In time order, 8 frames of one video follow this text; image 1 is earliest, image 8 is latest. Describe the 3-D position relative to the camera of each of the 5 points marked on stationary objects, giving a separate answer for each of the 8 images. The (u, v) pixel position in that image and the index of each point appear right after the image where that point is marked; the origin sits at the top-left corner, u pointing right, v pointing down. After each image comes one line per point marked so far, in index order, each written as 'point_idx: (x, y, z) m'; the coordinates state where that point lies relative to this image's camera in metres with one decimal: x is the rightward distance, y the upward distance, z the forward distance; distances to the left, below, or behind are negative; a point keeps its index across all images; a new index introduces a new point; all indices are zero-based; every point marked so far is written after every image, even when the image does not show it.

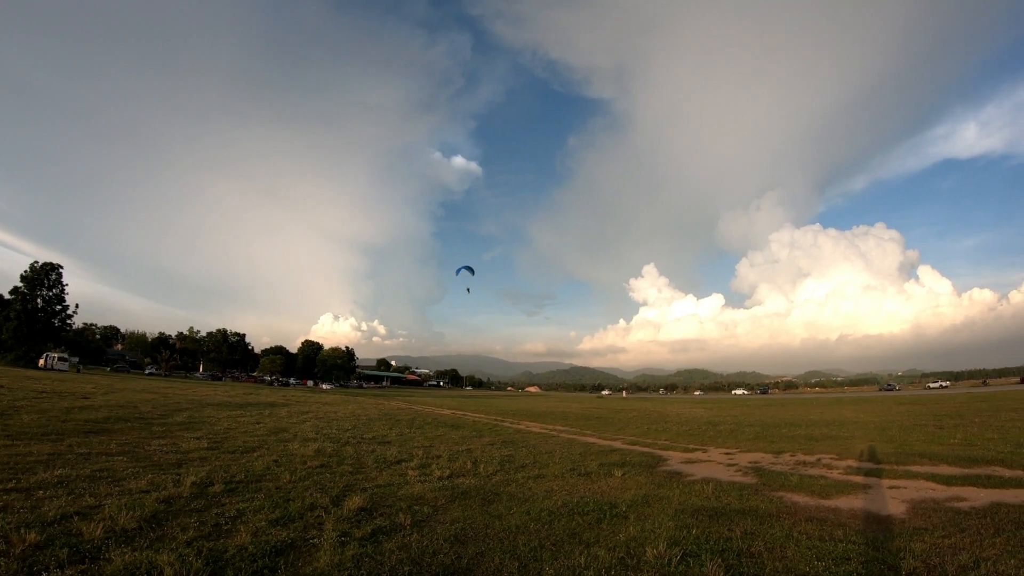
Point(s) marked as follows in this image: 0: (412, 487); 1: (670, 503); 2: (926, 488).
0: (-4.1, -8.0, +19.0) m
1: (+4.3, -6.0, +13.0) m
2: (+11.5, -5.6, +12.9) m
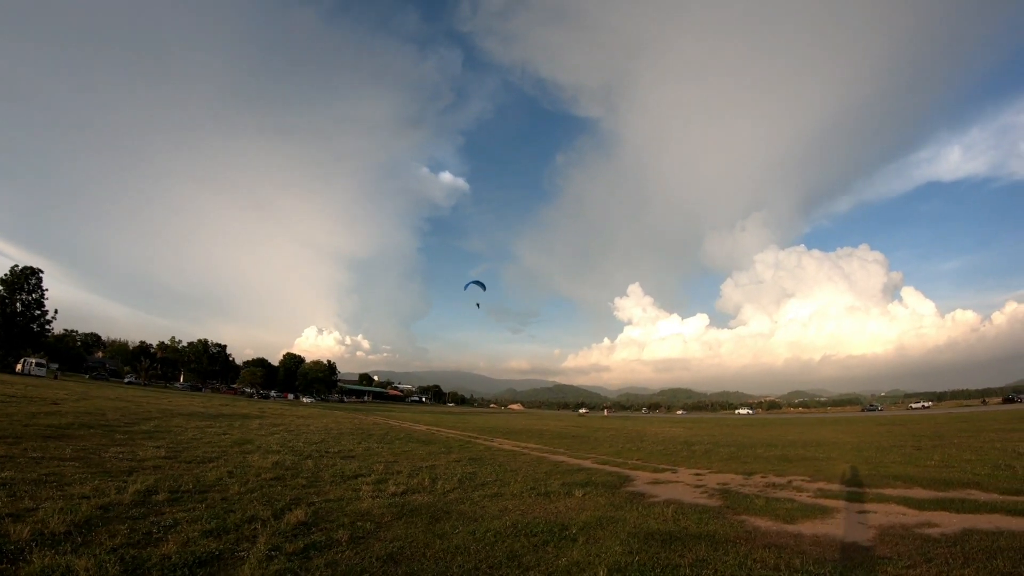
0: (-5.7, -8.1, +17.8) m
1: (+2.9, -6.2, +12.1) m
2: (+10.0, -5.9, +12.1) m
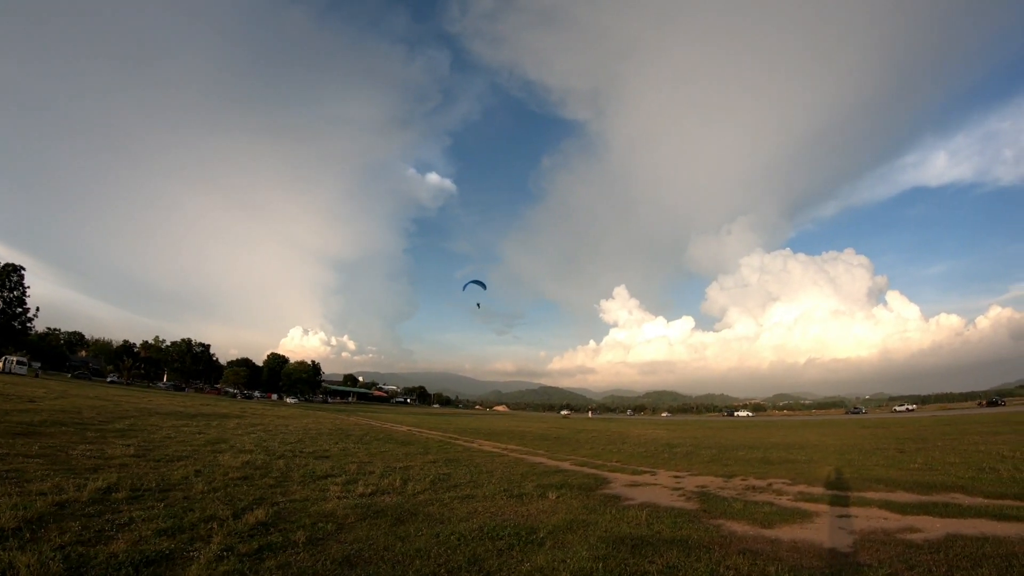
0: (-6.7, -7.8, +16.9) m
1: (+2.0, -5.9, +11.4) m
2: (+9.2, -5.8, +11.7) m
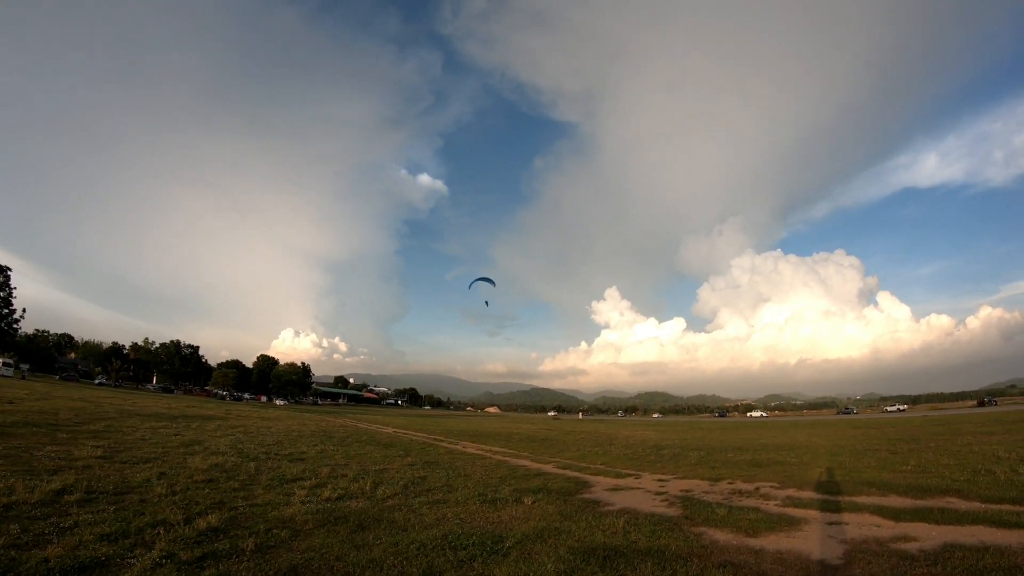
0: (-7.6, -7.6, +16.0) m
1: (+1.2, -5.7, +10.6) m
2: (+8.4, -5.5, +10.9) m
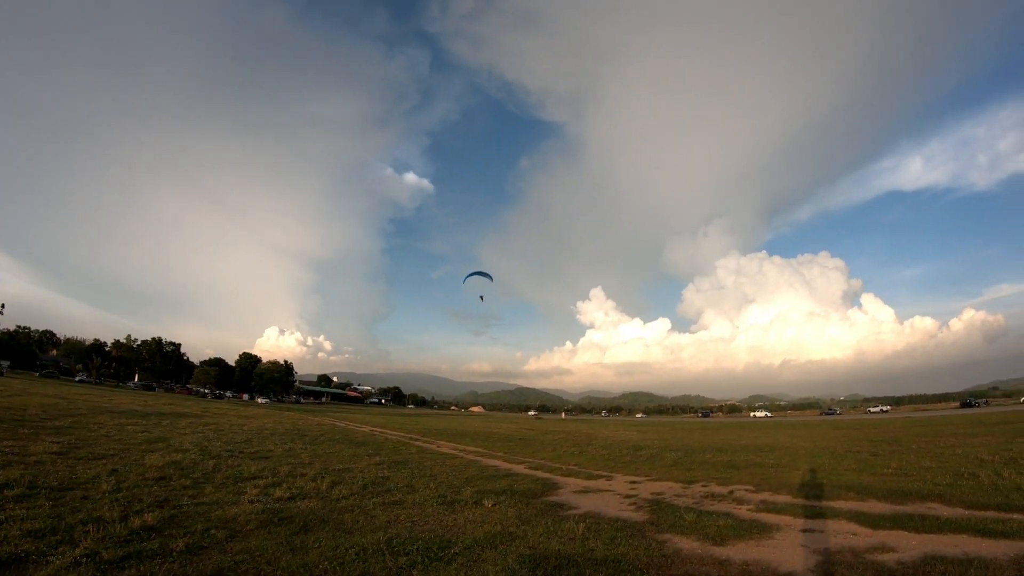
0: (-8.8, -7.1, +14.8) m
1: (+0.2, -5.4, +9.6) m
2: (+7.3, -5.3, +10.2) m
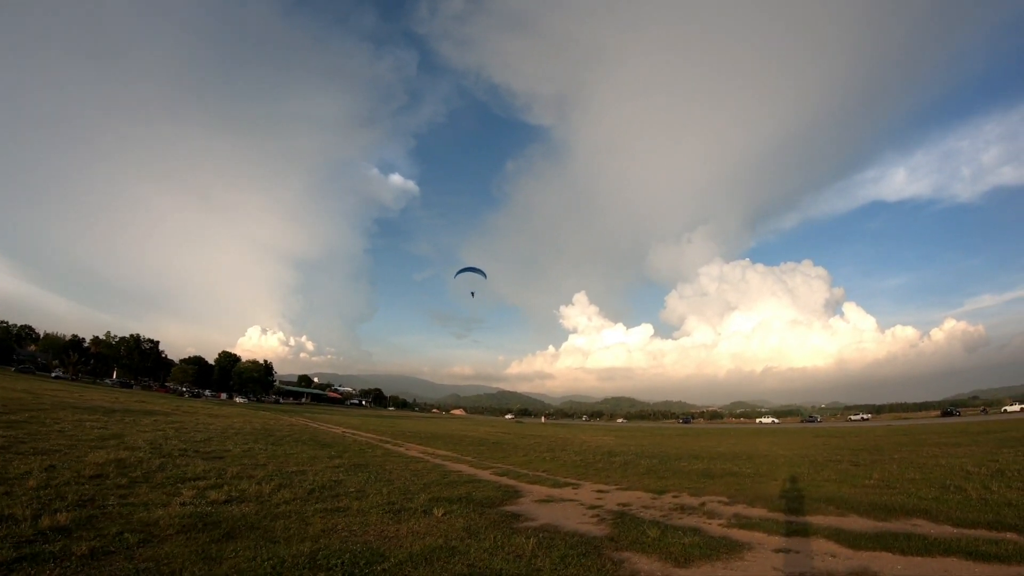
0: (-10.2, -6.6, +13.4) m
1: (-1.0, -5.0, +8.5) m
2: (+6.1, -5.2, +9.2) m
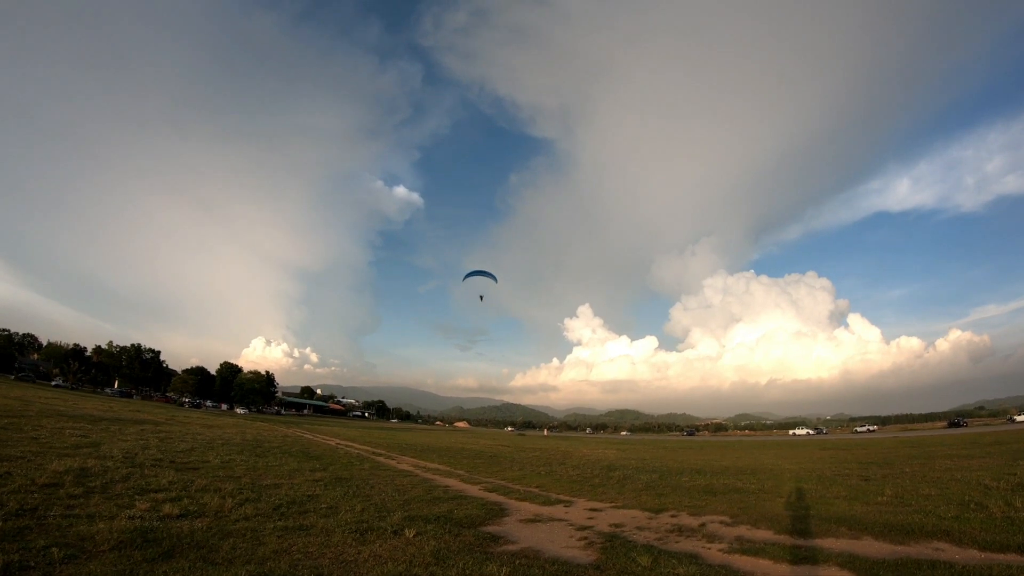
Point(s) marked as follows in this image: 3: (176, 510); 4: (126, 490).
0: (-10.6, -6.6, +12.3) m
1: (-1.5, -4.9, +7.3) m
2: (+5.6, -5.0, +7.9) m
3: (-9.8, -6.8, +13.7) m
4: (-13.2, -7.5, +16.4) m
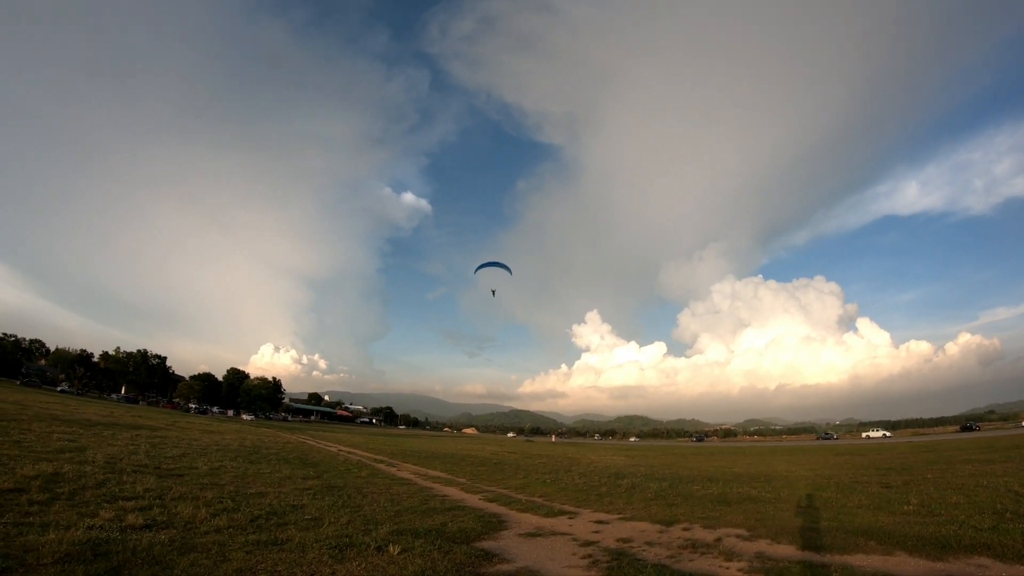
0: (-10.7, -6.4, +11.4) m
1: (-1.7, -4.6, +6.3) m
2: (+5.5, -4.8, +6.8) m
3: (-9.9, -6.7, +12.8) m
4: (-13.2, -7.5, +15.5) m
